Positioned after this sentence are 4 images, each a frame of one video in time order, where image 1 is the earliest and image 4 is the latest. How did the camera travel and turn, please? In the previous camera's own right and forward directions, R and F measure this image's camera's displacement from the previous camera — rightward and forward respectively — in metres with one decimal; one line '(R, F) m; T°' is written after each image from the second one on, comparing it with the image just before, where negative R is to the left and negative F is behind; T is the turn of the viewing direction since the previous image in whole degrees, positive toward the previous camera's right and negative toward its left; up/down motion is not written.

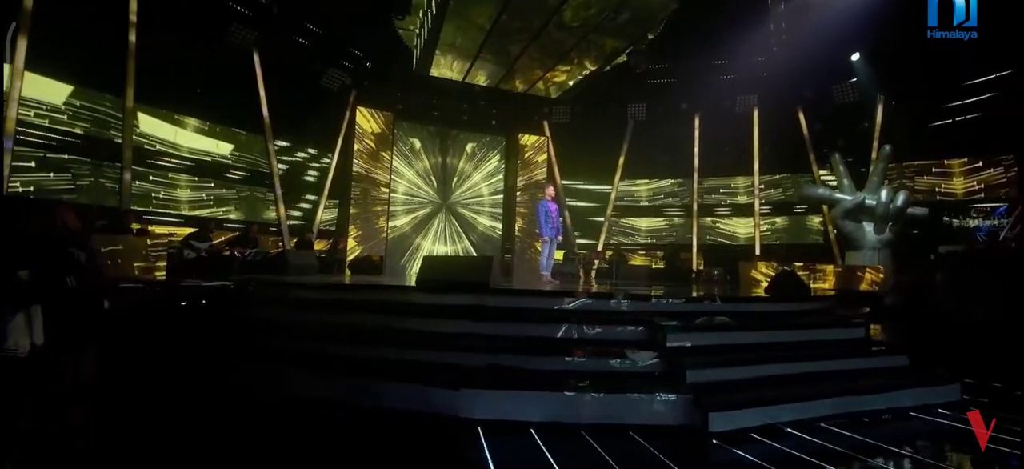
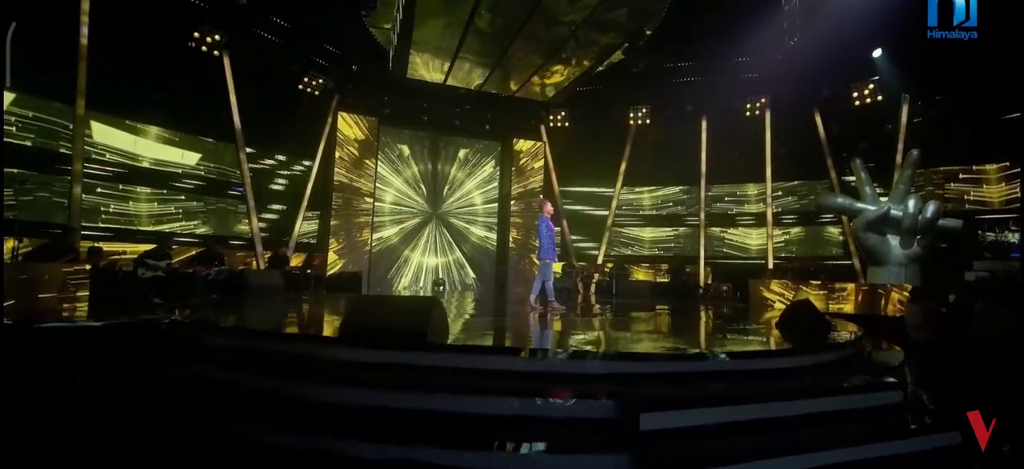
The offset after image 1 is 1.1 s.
(+0.4, +0.6) m; -1°
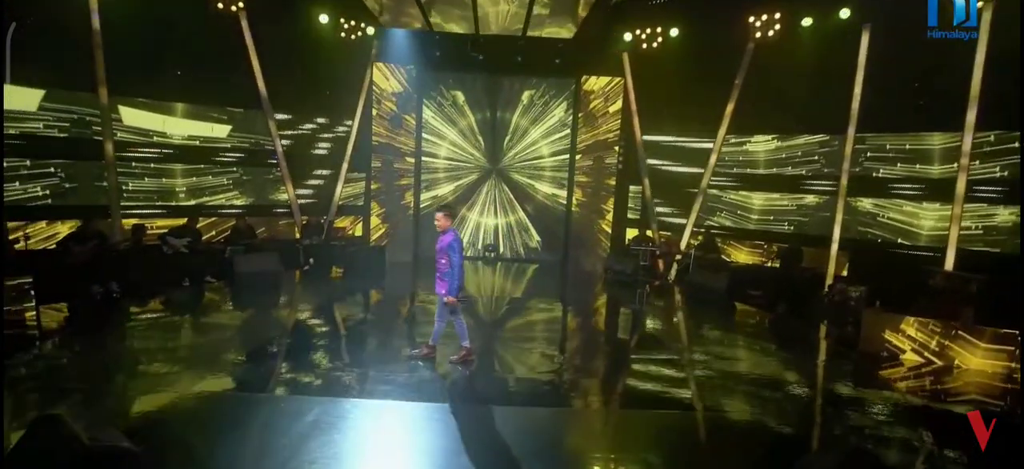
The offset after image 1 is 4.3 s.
(+1.9, +1.8) m; -20°
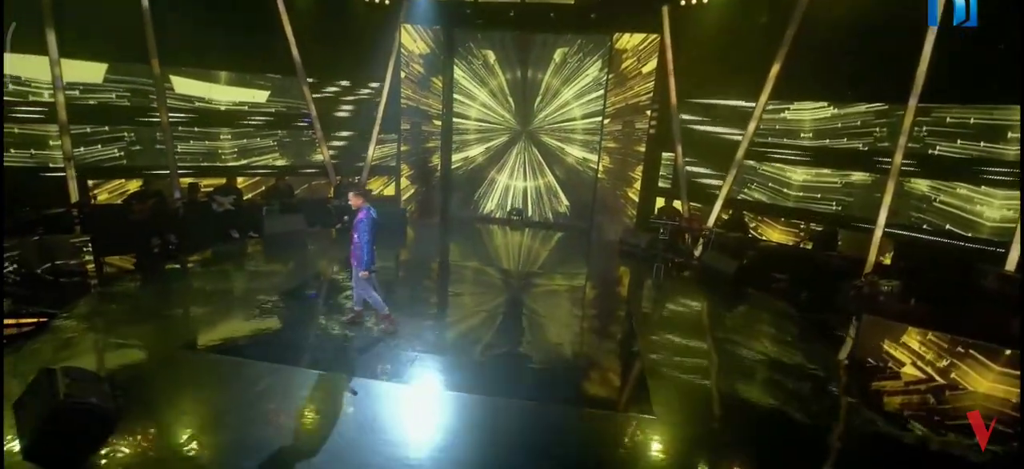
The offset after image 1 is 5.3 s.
(+1.0, +0.1) m; -9°
